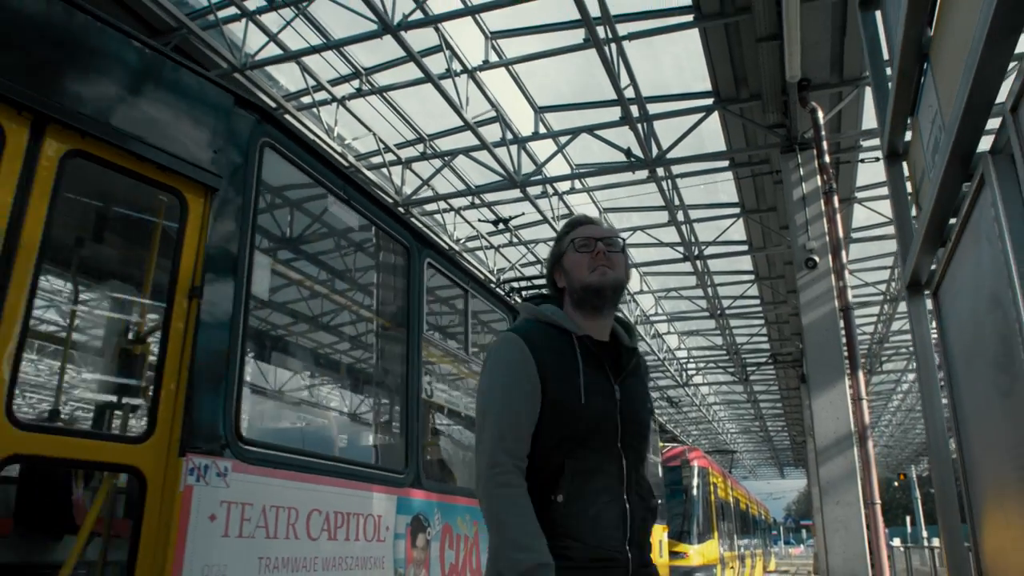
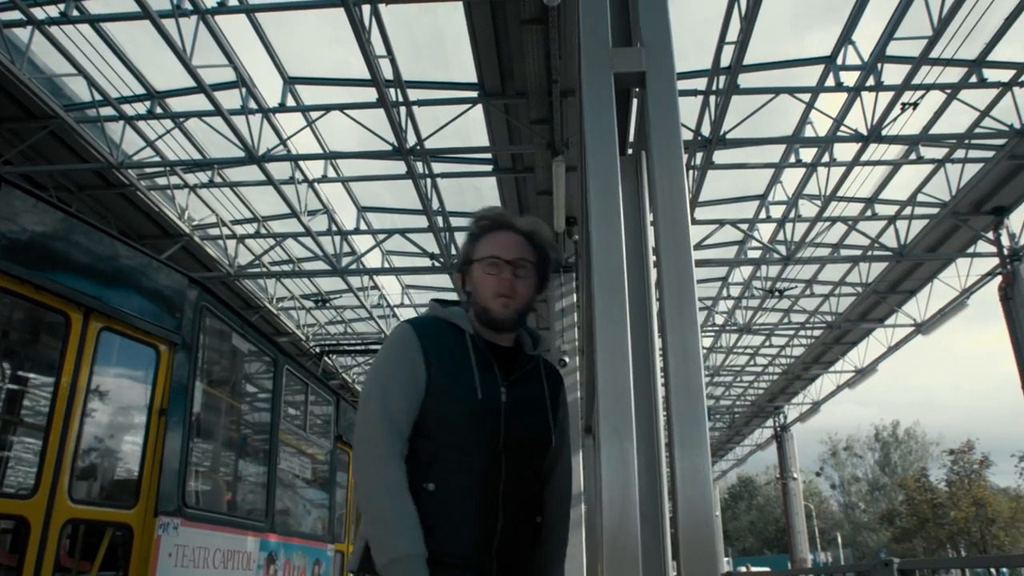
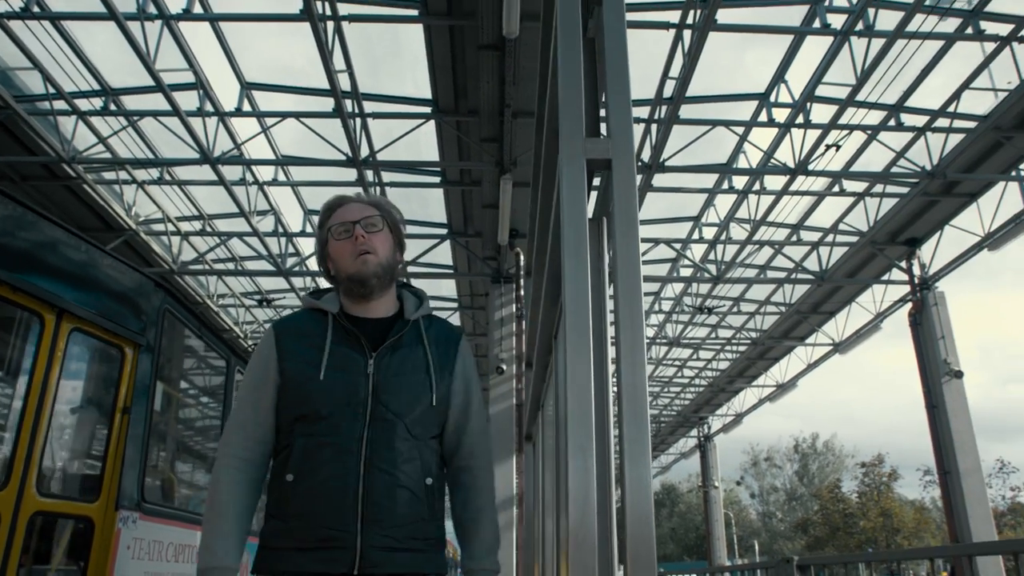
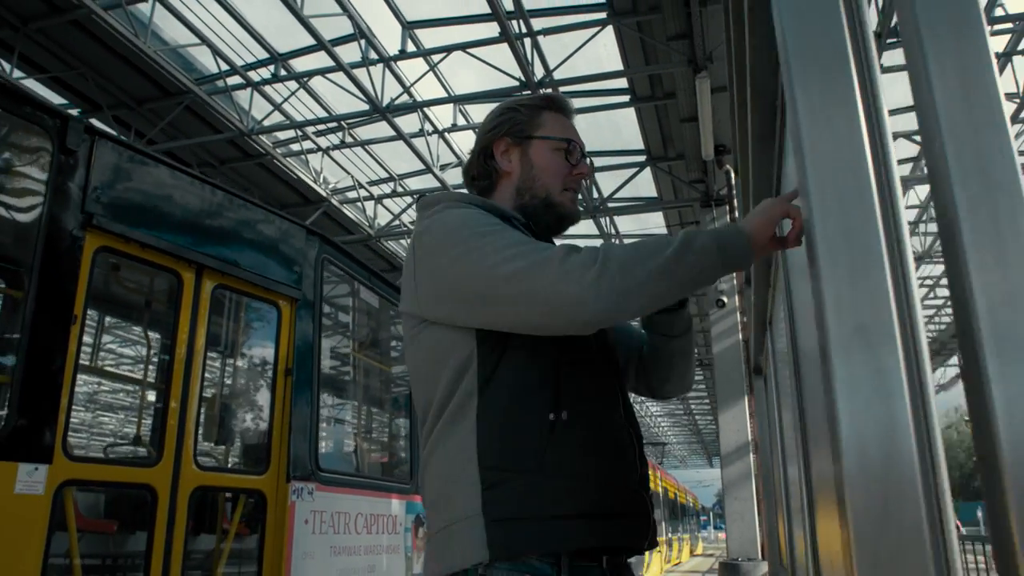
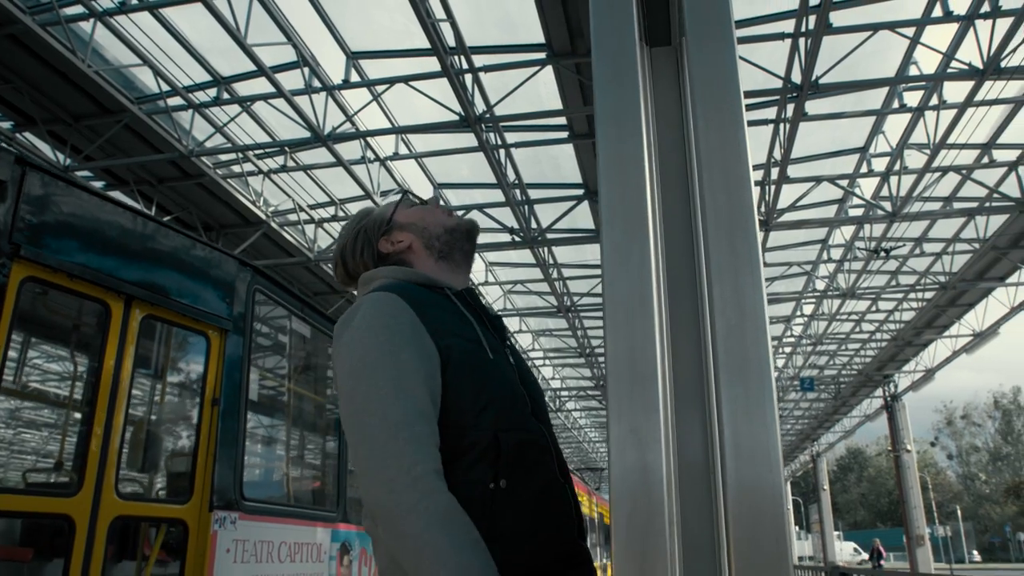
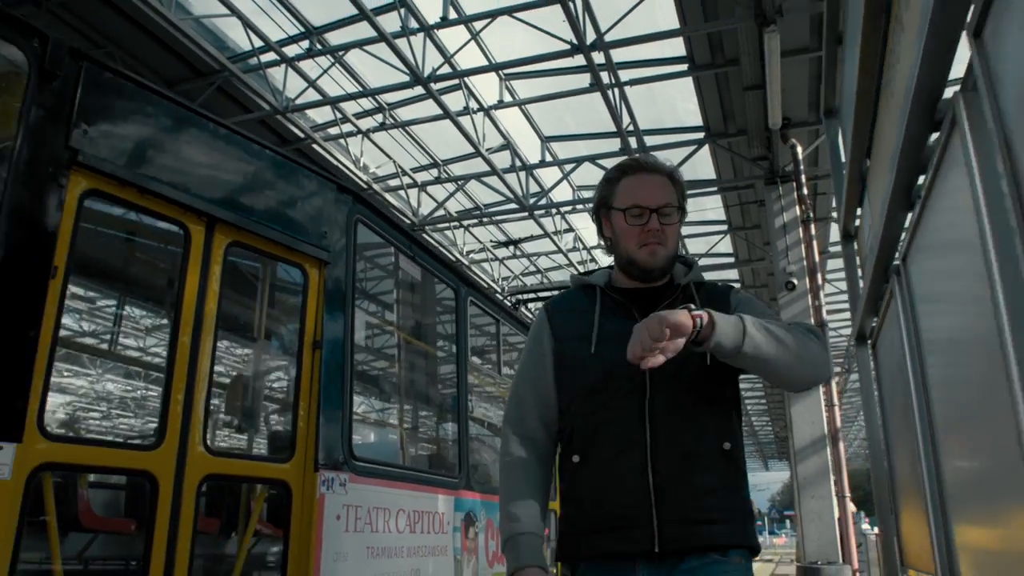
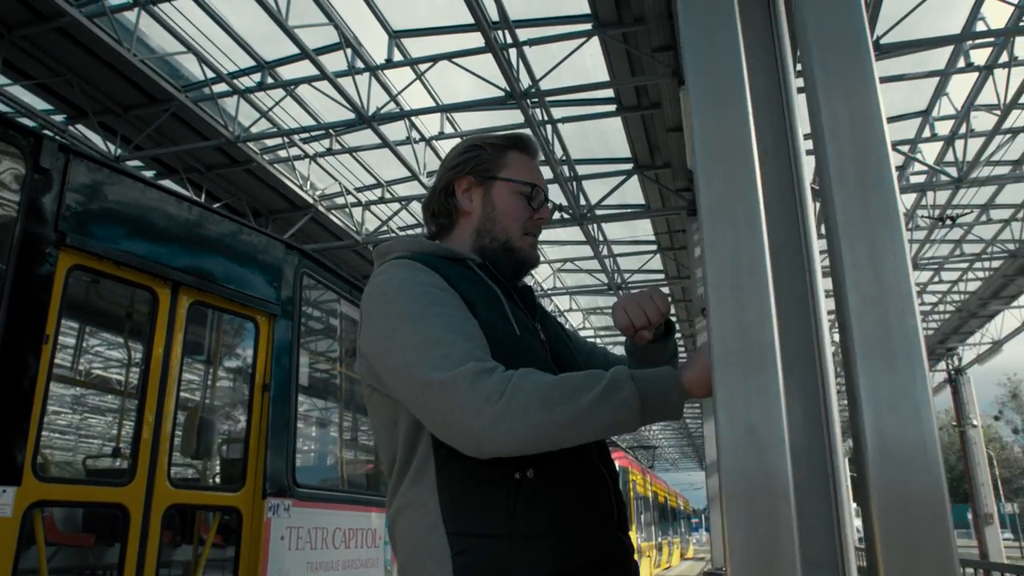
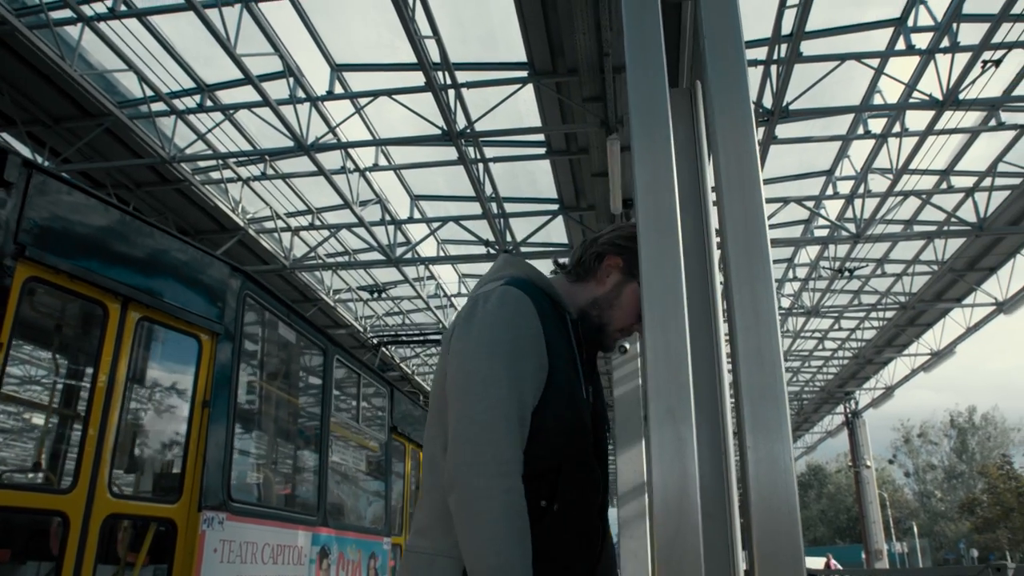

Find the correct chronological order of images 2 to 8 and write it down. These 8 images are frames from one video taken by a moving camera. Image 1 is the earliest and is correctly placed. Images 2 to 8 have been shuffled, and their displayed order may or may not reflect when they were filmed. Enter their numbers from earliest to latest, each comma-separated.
6, 4, 7, 5, 8, 2, 3
